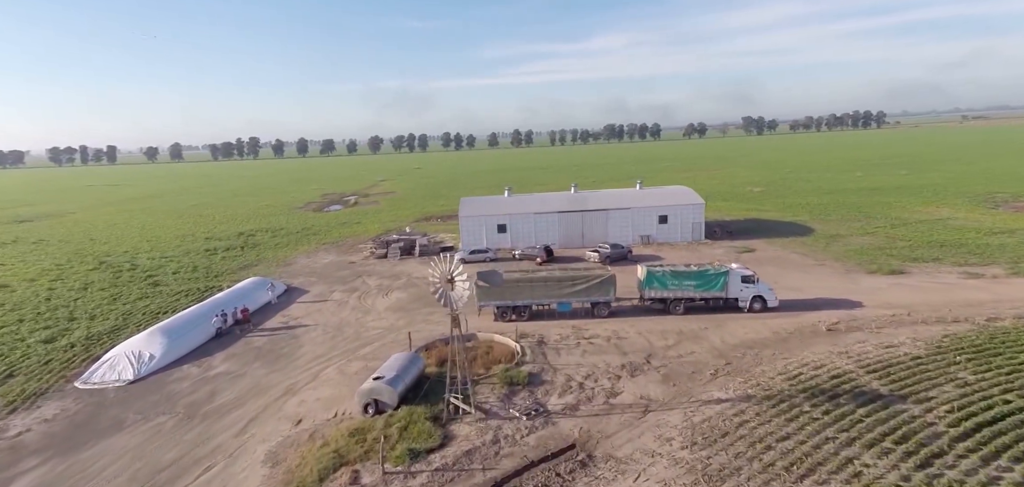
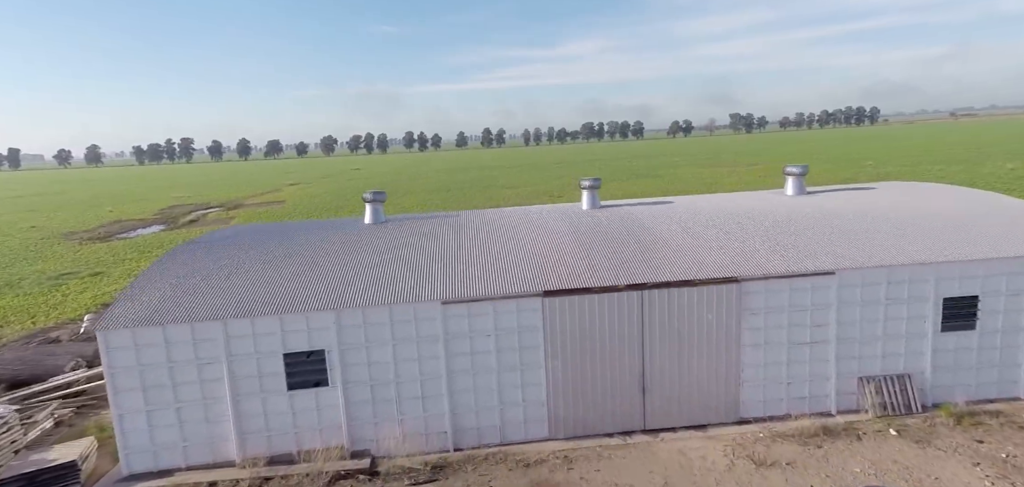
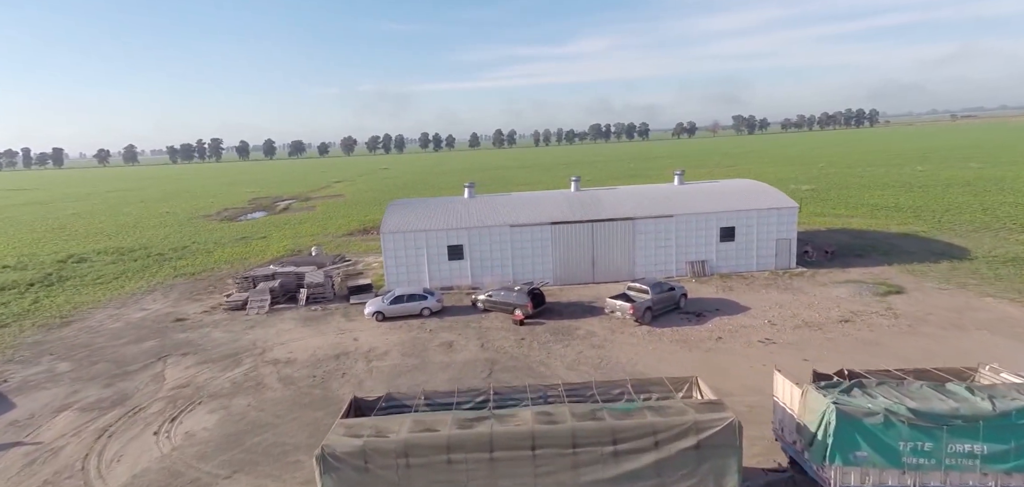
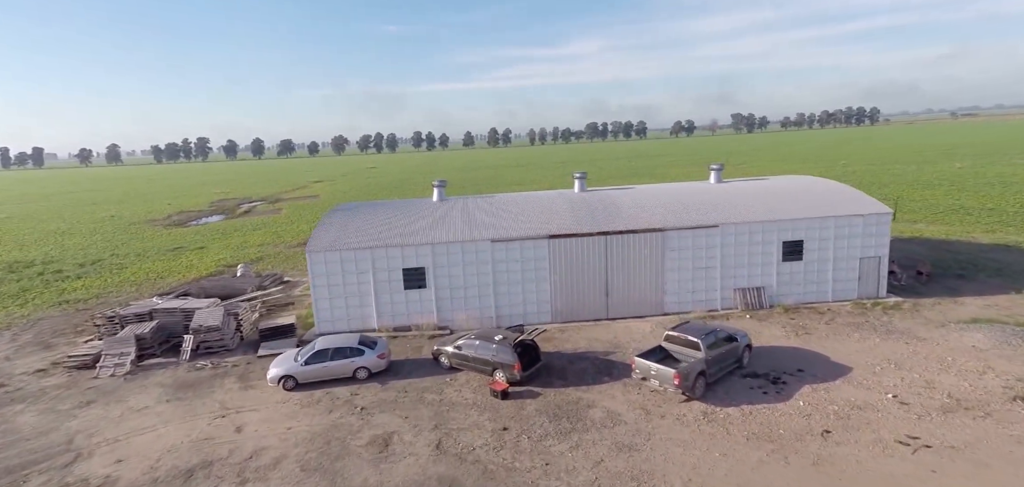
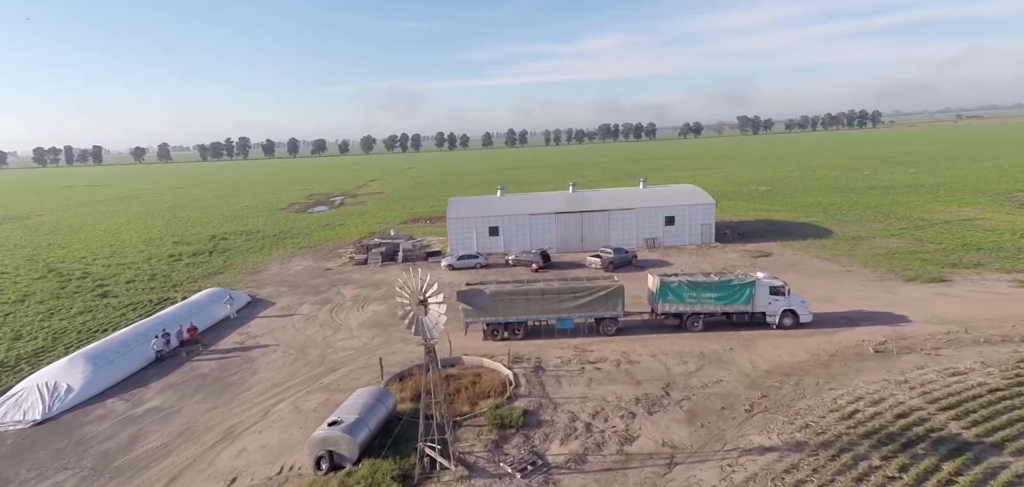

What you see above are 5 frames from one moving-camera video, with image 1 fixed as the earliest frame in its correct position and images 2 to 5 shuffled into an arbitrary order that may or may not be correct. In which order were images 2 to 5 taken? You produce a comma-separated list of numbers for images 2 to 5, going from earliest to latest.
5, 3, 4, 2
